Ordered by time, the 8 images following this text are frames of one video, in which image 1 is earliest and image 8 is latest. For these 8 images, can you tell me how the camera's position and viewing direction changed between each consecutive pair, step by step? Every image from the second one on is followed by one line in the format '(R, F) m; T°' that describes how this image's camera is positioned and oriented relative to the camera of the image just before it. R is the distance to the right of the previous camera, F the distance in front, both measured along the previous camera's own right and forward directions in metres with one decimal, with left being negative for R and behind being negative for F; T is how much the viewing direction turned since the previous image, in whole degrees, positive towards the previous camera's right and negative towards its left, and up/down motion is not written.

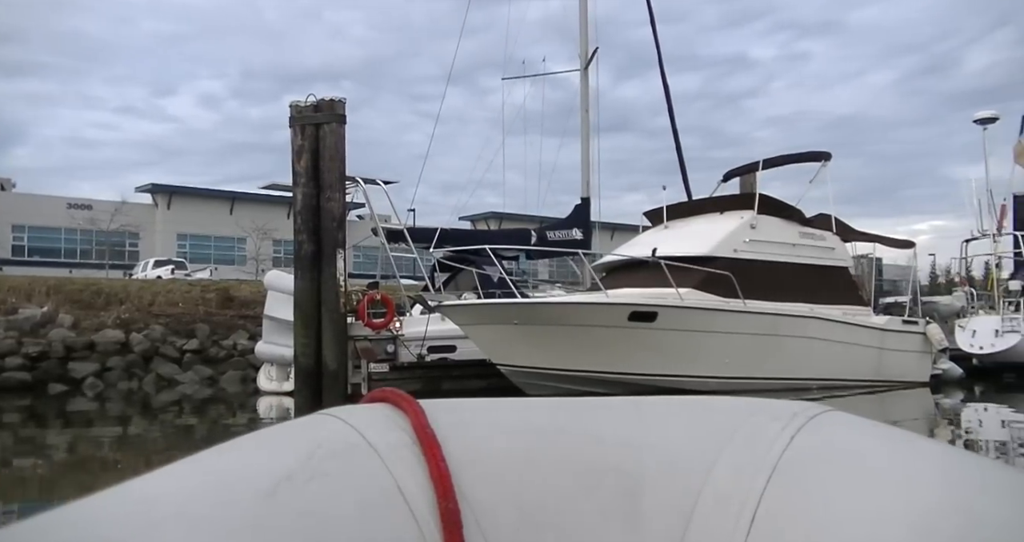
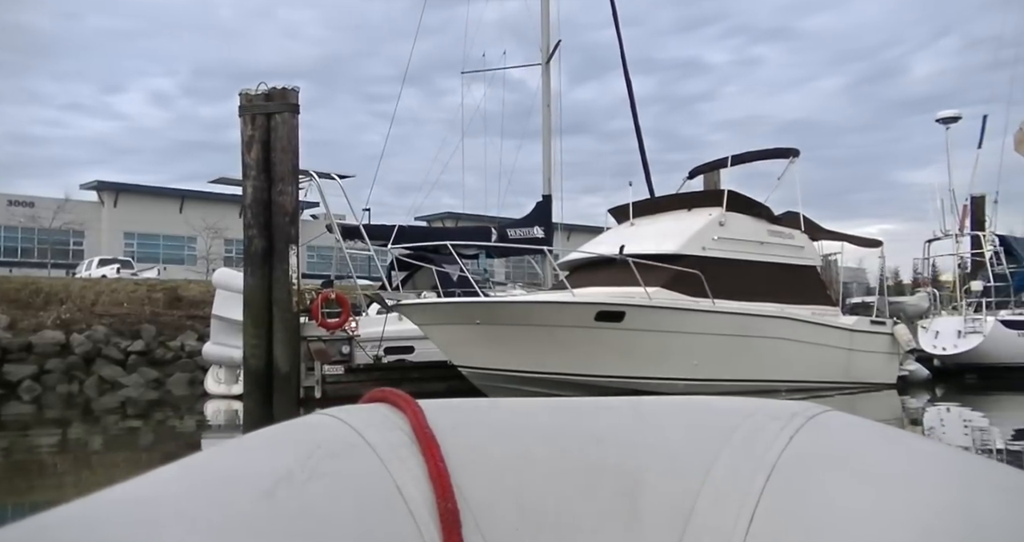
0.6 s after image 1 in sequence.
(-0.1, +0.3) m; +3°
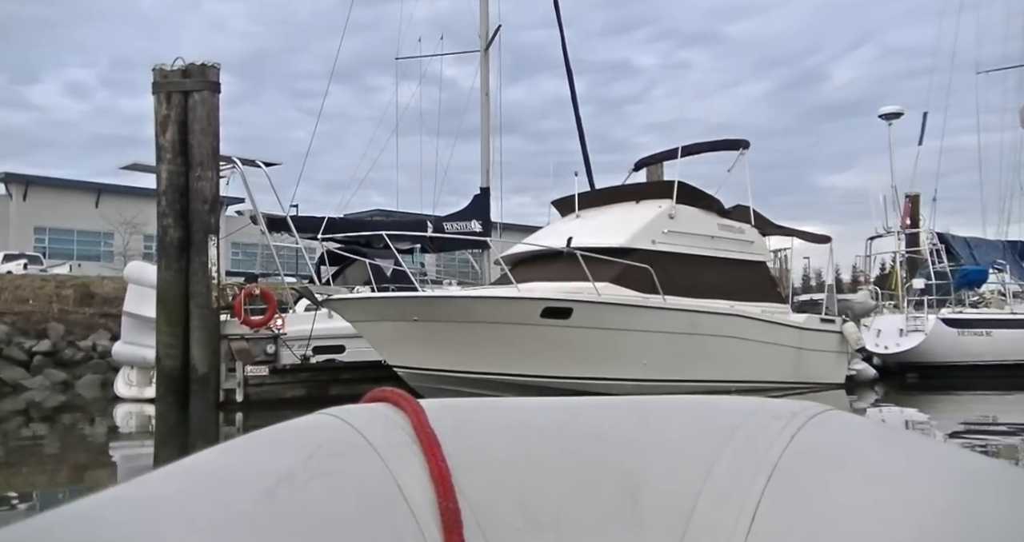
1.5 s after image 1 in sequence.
(-0.1, +0.5) m; +4°
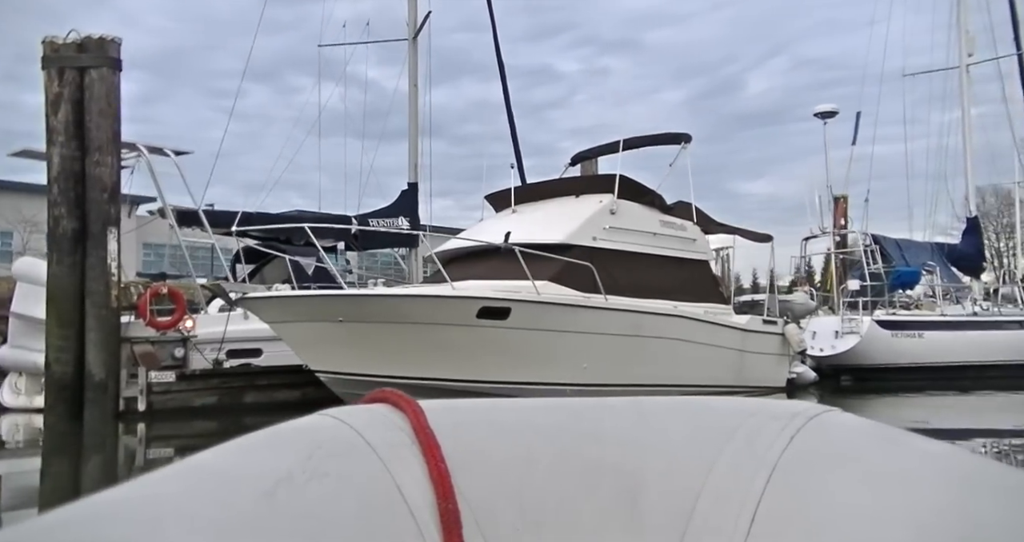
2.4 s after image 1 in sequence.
(-0.1, +0.5) m; +5°
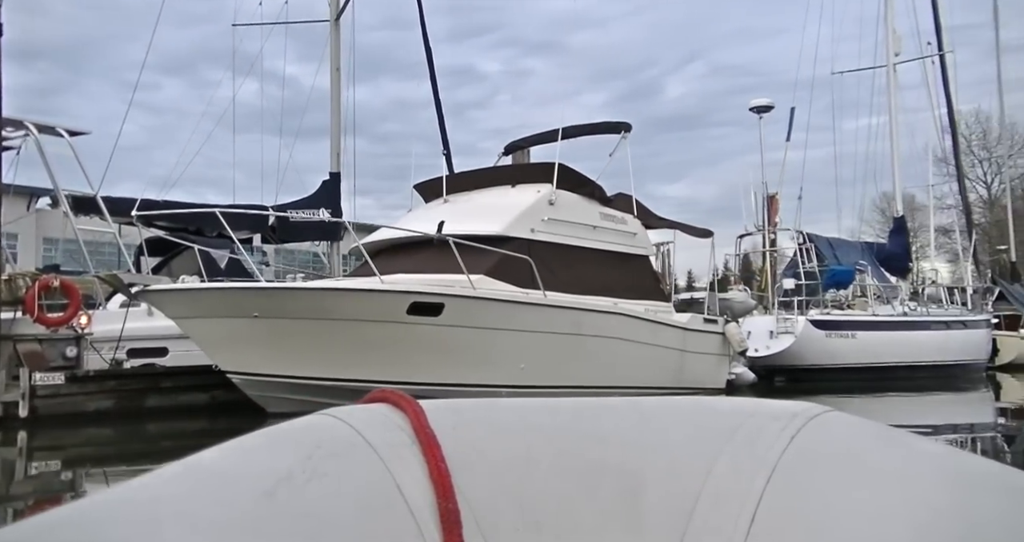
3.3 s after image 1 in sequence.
(-0.1, +0.5) m; +5°
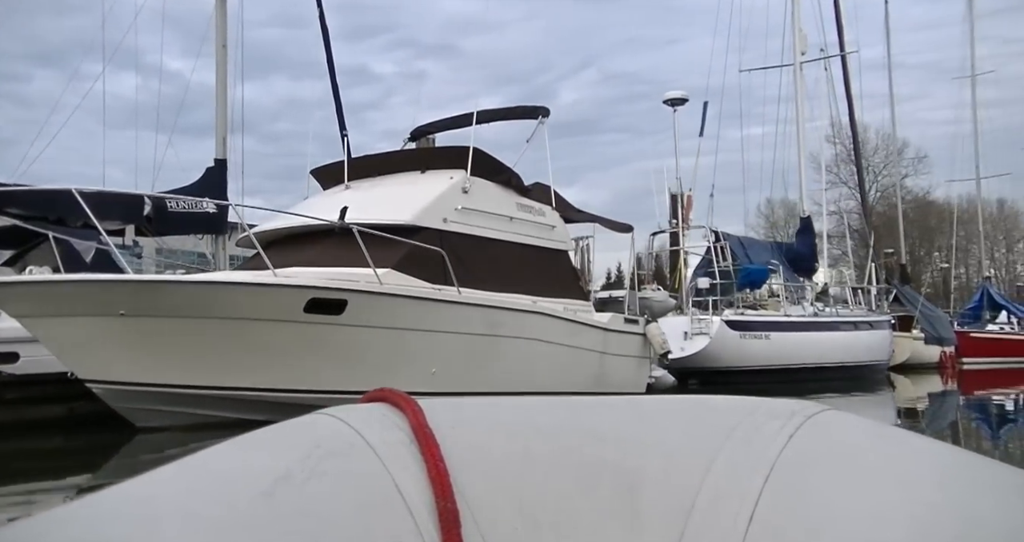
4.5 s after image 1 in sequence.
(-0.1, +0.7) m; +6°
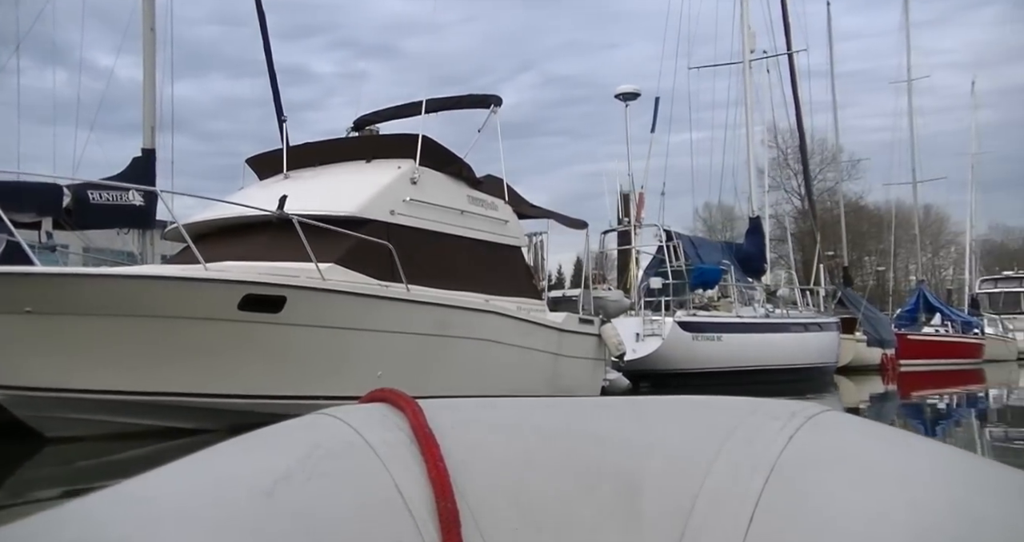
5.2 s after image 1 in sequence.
(-0.1, +0.4) m; +4°
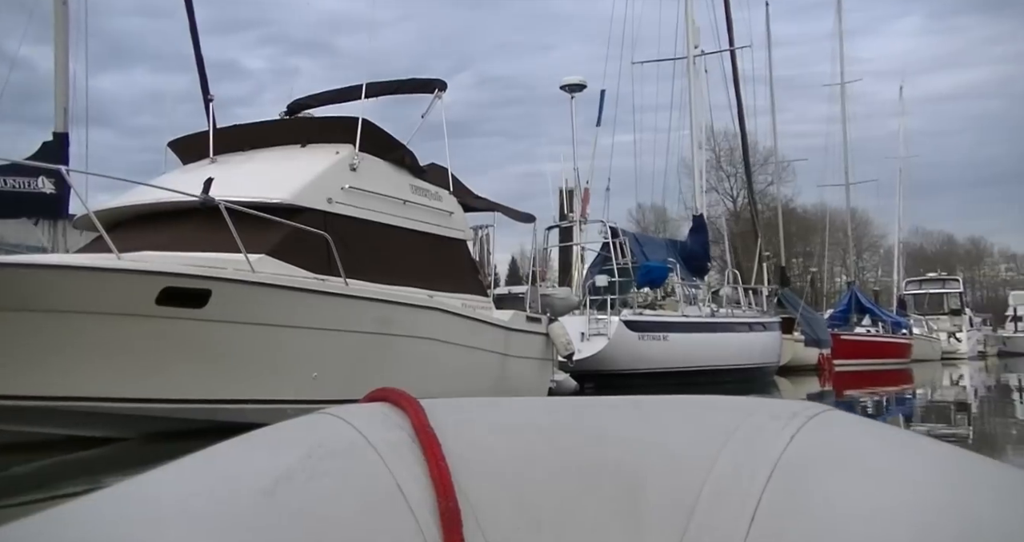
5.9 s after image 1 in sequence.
(-0.1, +0.4) m; +4°
